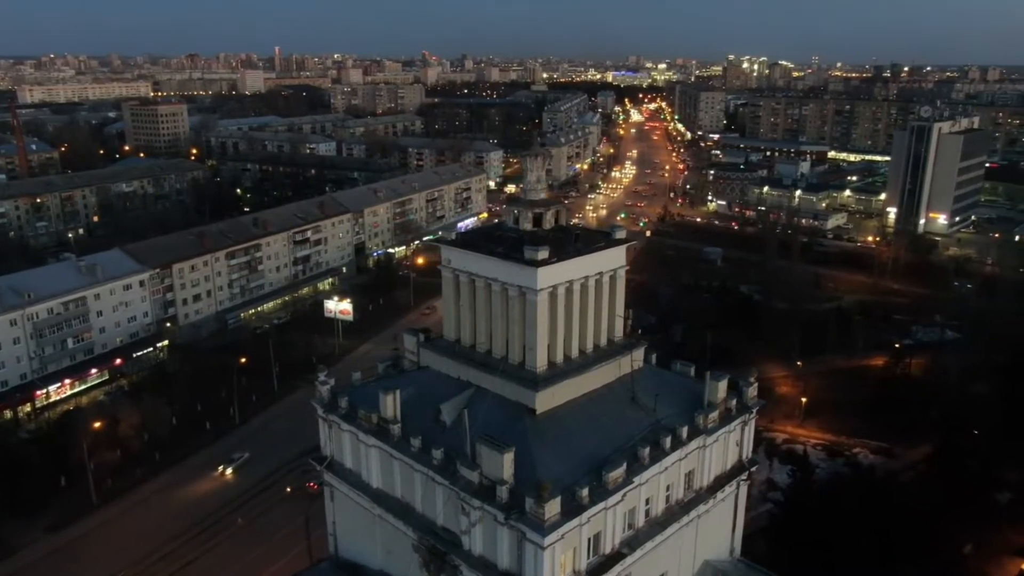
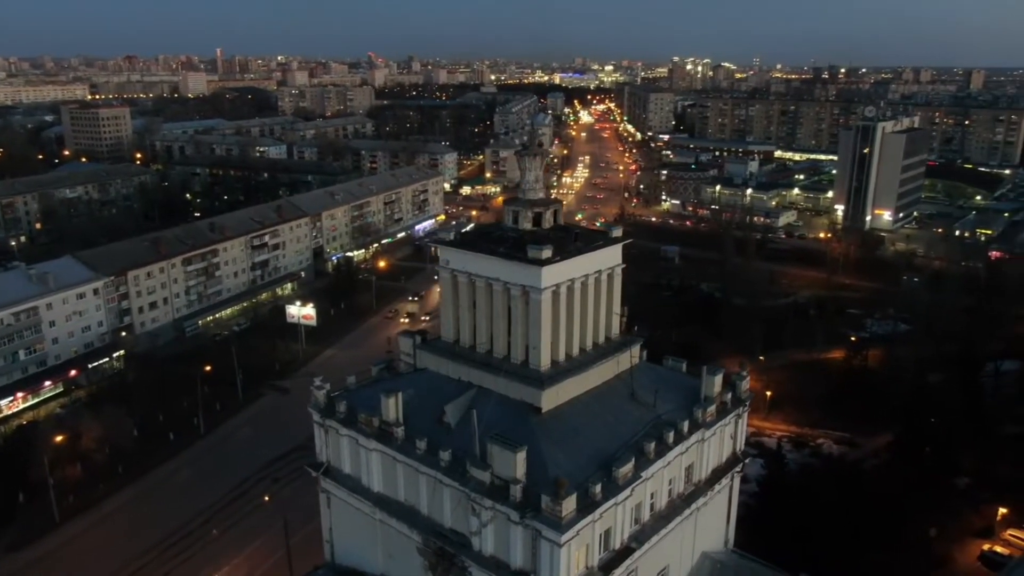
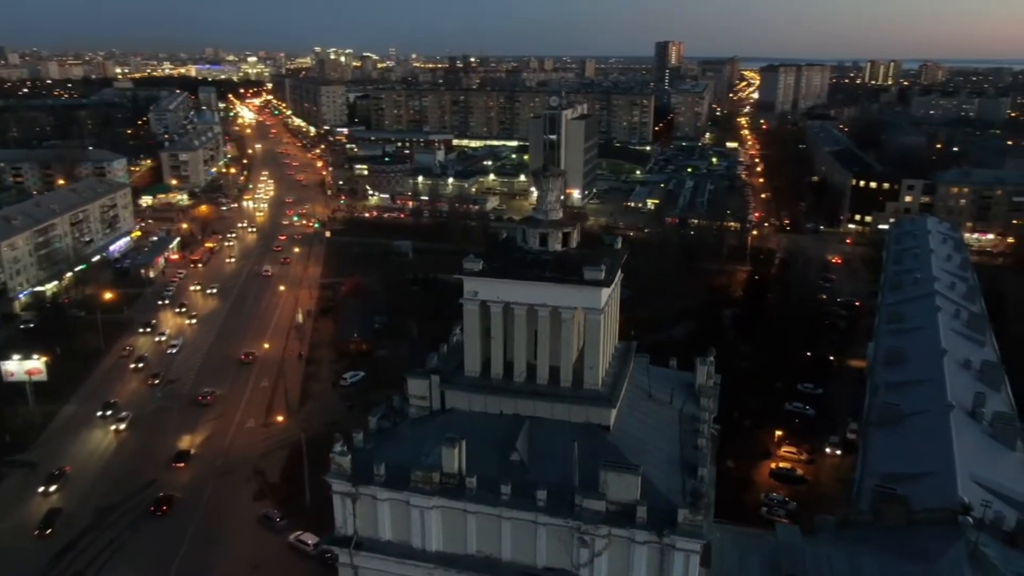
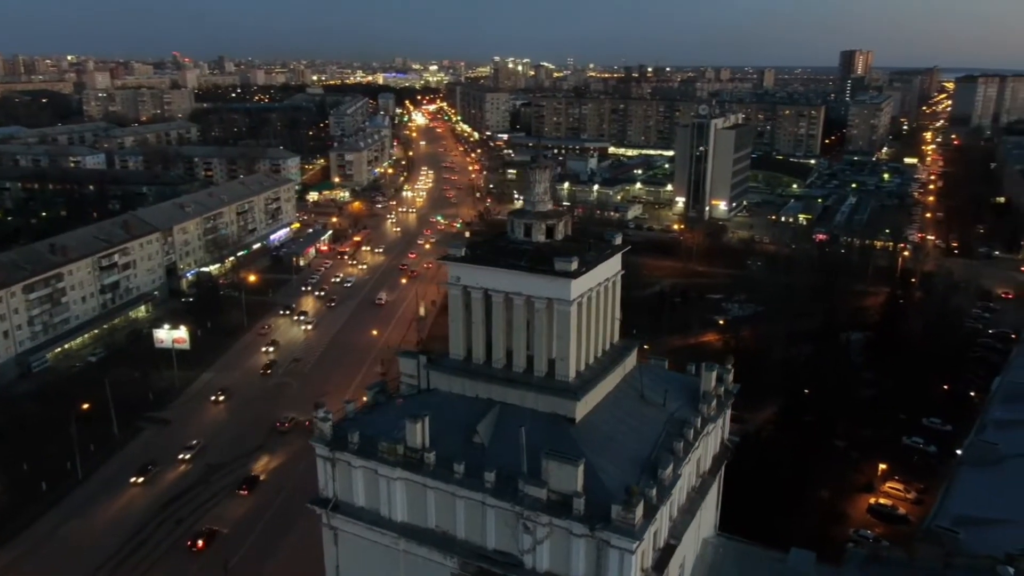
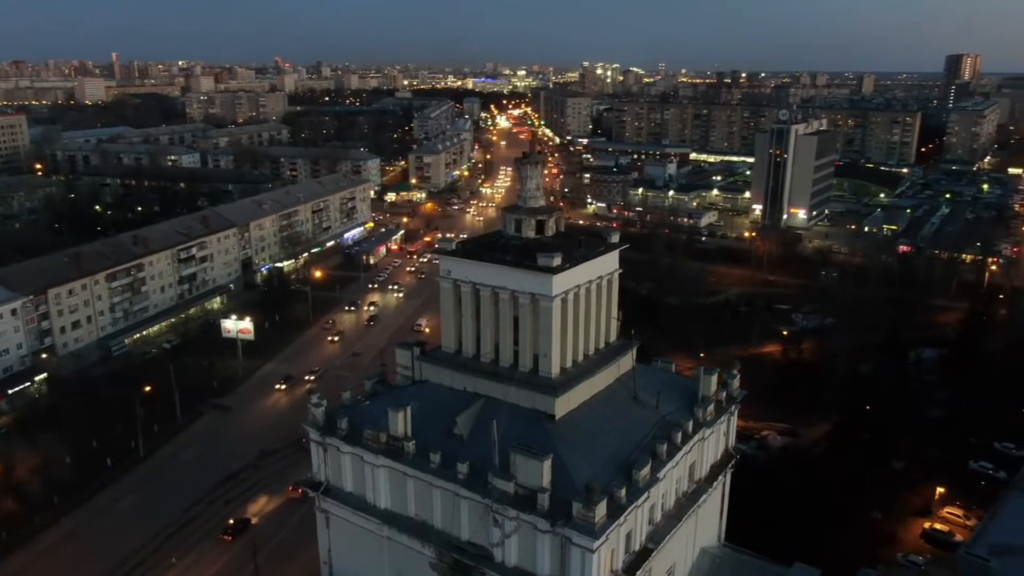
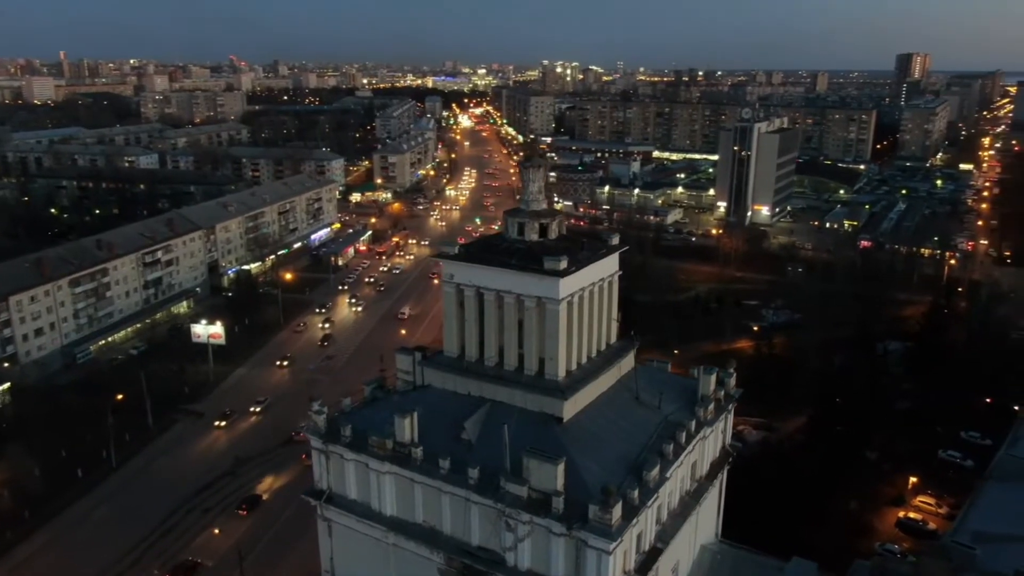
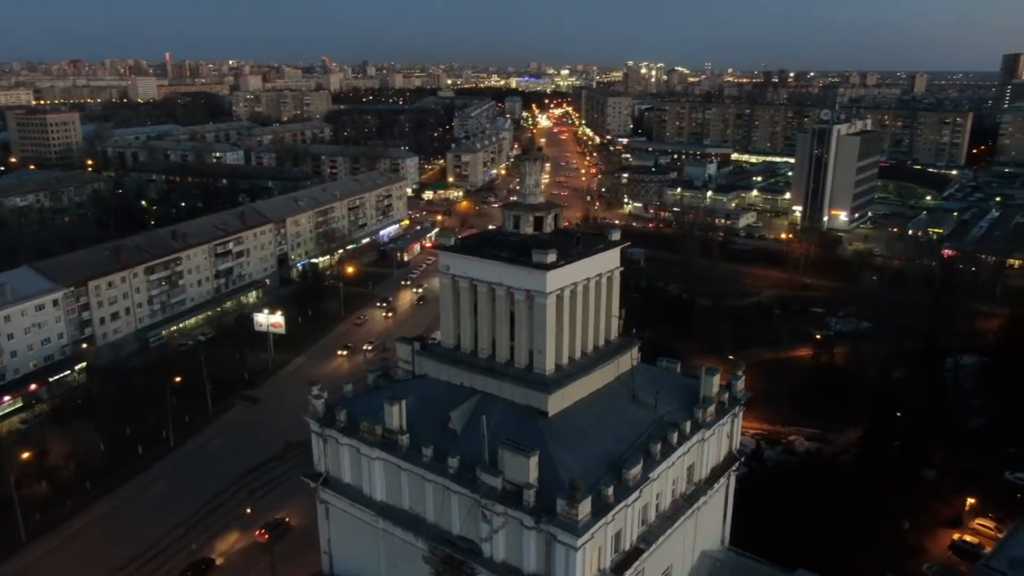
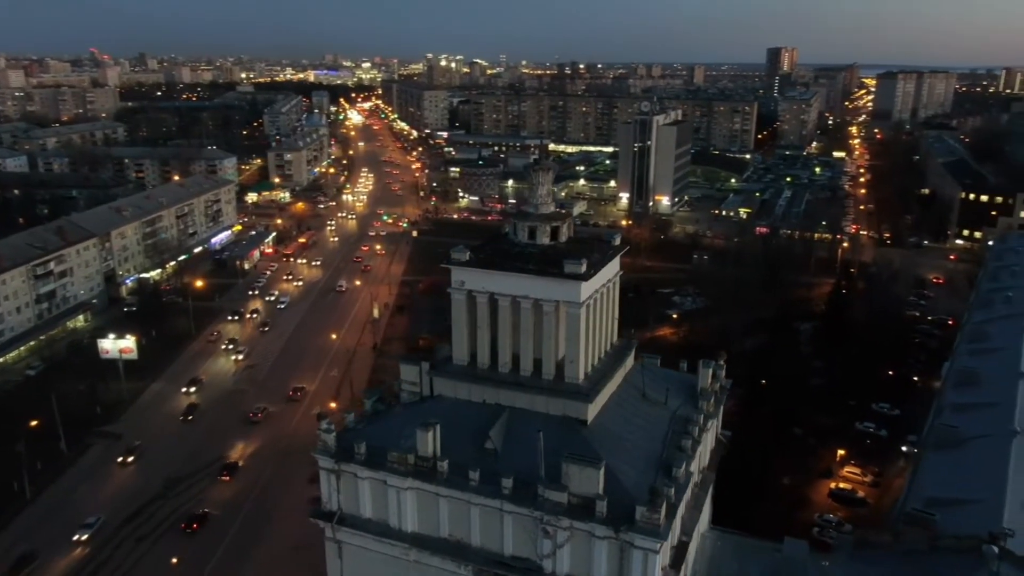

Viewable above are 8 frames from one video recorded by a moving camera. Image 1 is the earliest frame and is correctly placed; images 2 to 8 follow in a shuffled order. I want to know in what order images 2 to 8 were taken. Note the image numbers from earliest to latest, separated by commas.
2, 7, 5, 6, 4, 8, 3
